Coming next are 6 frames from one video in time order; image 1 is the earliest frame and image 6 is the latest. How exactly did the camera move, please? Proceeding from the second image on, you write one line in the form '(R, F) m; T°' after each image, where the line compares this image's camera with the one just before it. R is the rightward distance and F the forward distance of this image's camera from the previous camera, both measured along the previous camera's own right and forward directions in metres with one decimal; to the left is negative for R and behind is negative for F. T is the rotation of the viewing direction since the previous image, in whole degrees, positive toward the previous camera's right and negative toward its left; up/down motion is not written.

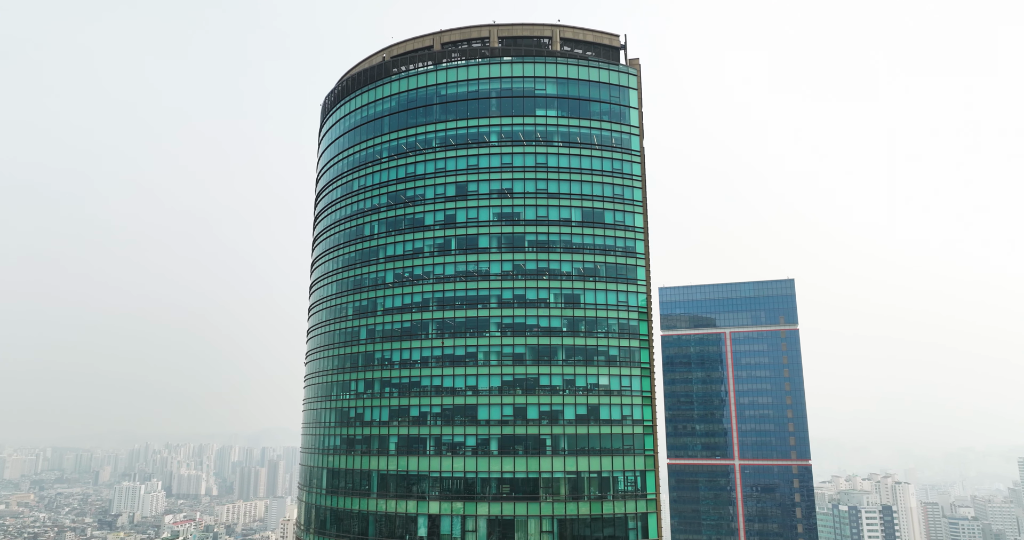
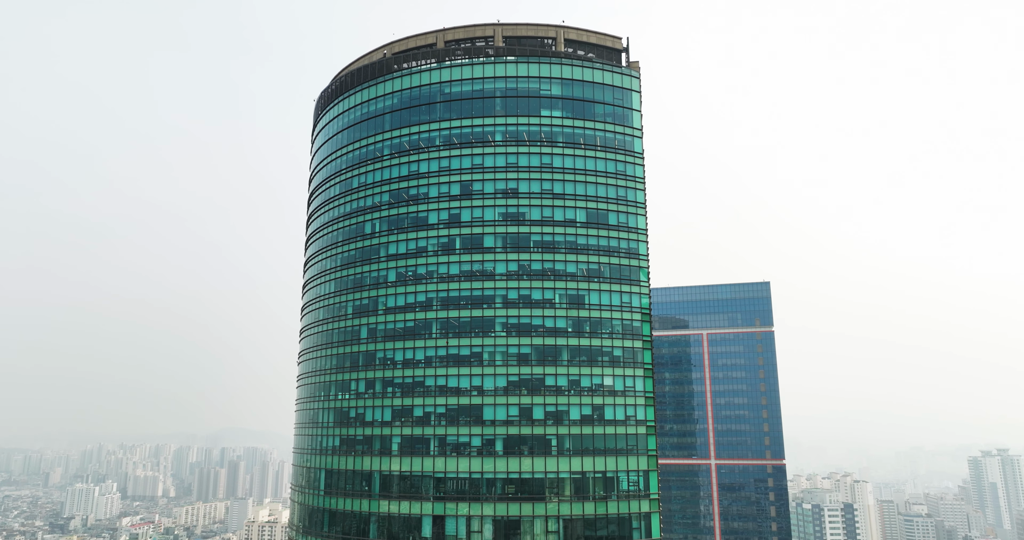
(-3.9, +0.2) m; +2°
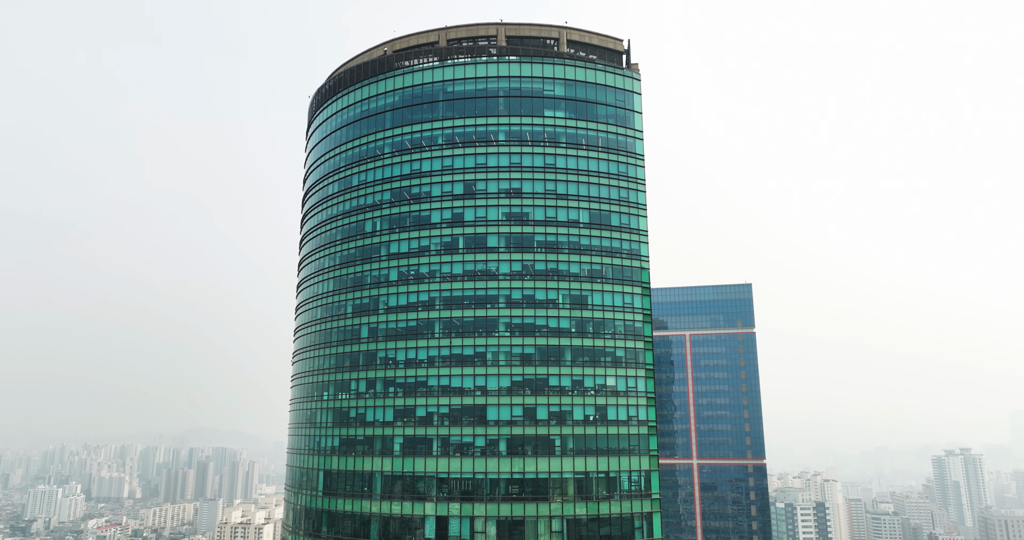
(-2.9, +0.1) m; +2°
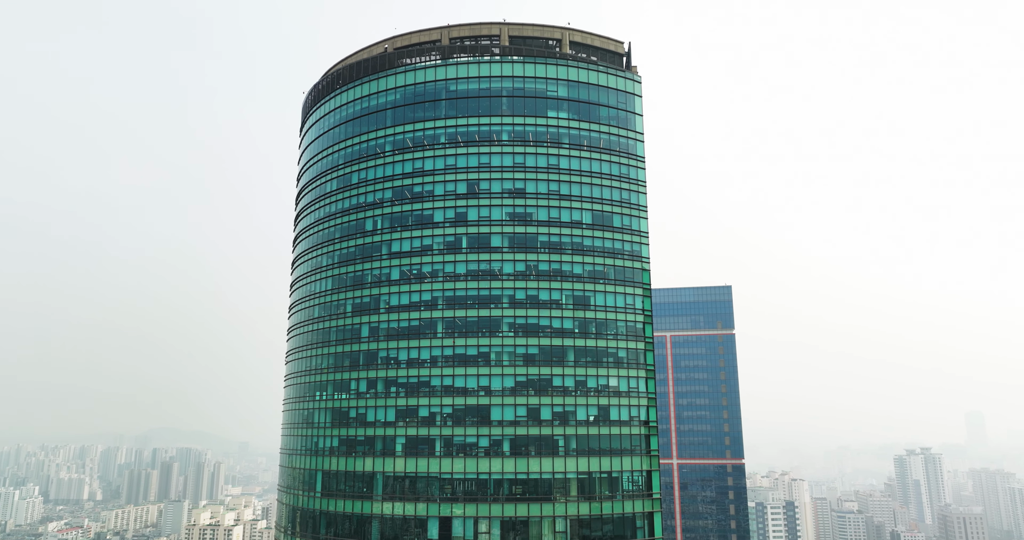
(-3.2, +0.1) m; +2°
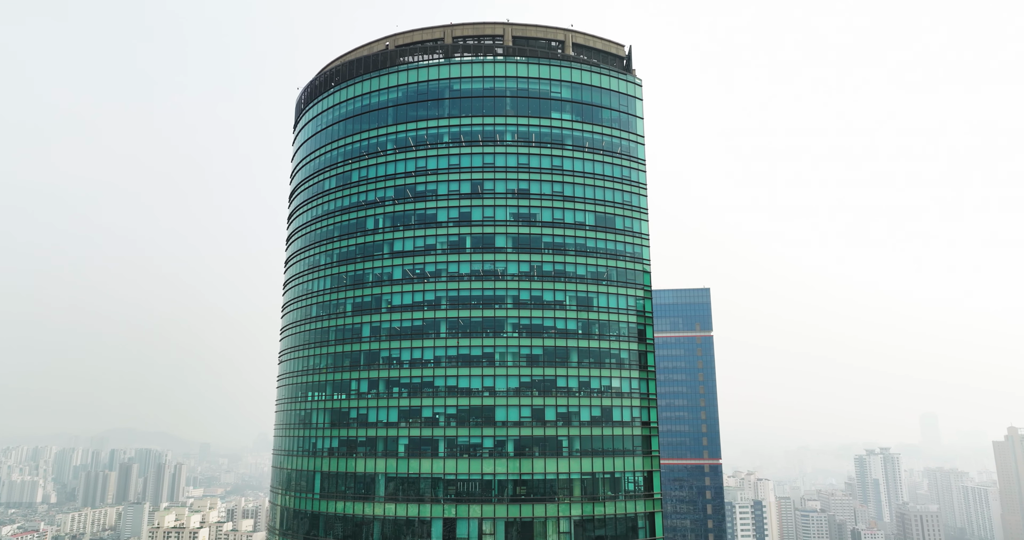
(-3.5, +0.1) m; +2°
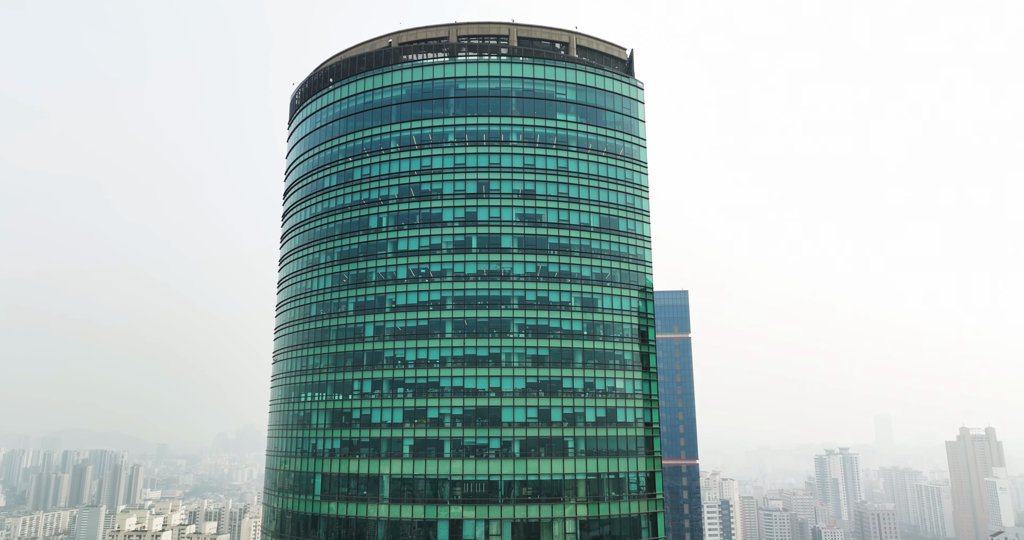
(-3.9, +0.1) m; +2°
